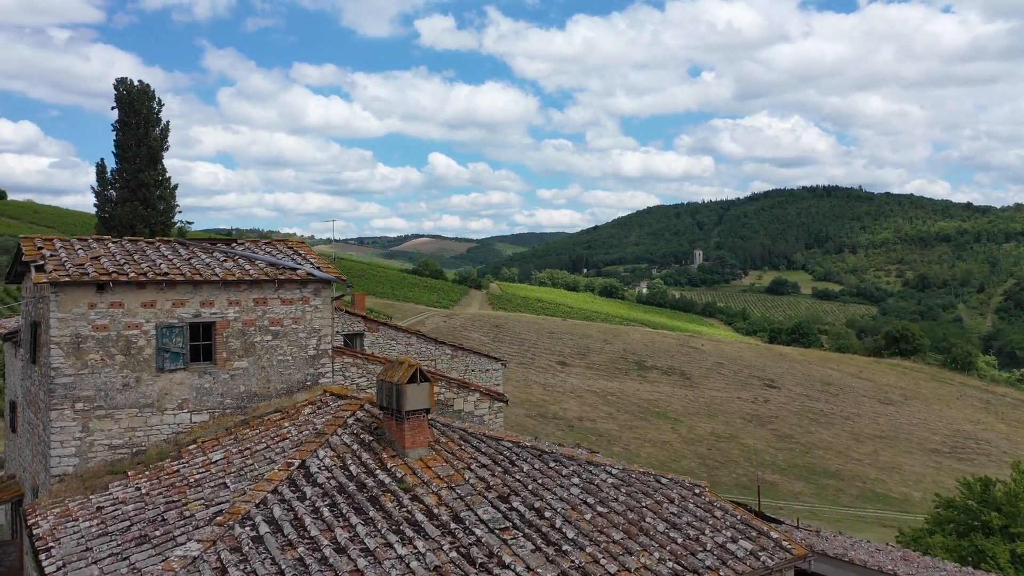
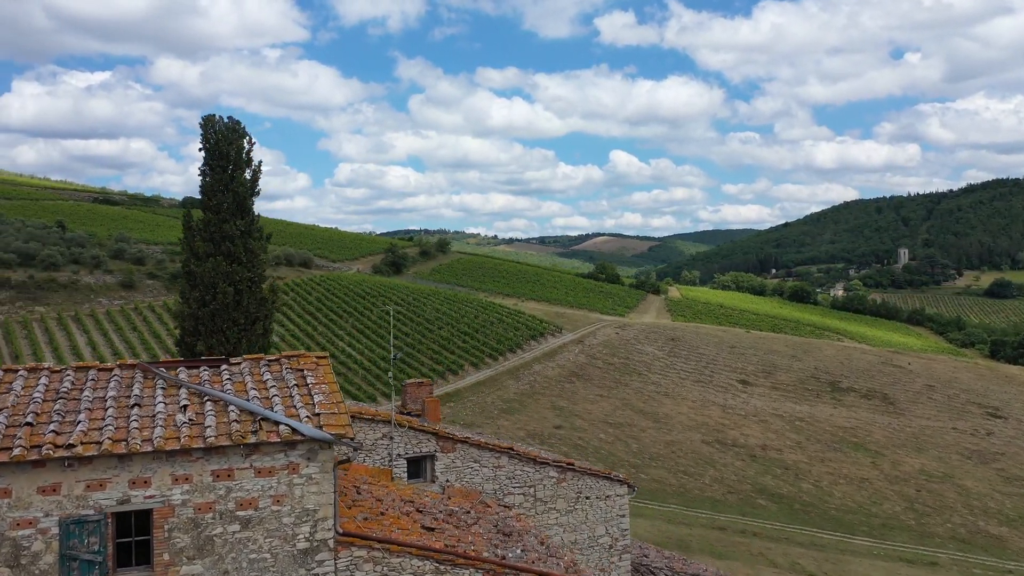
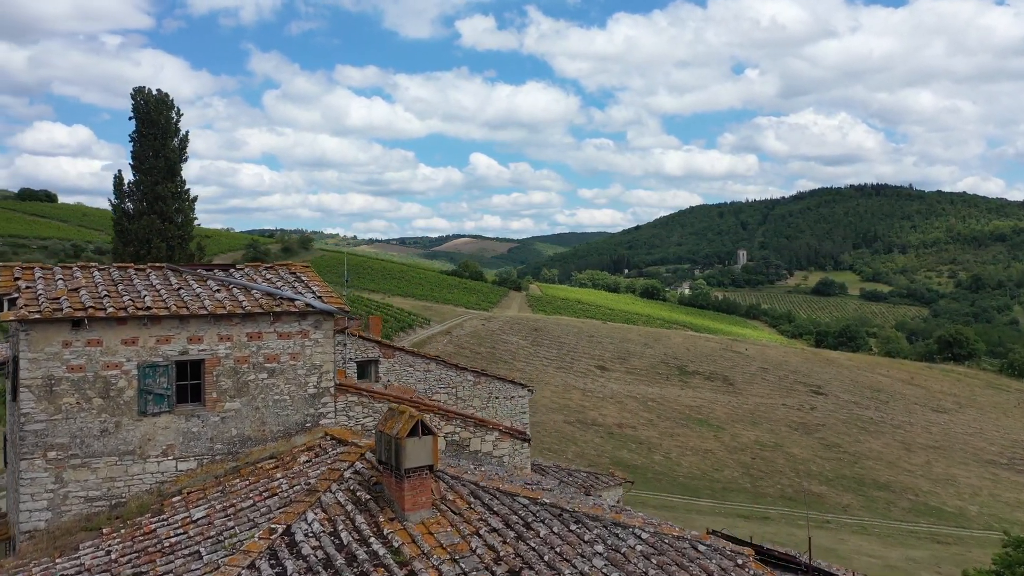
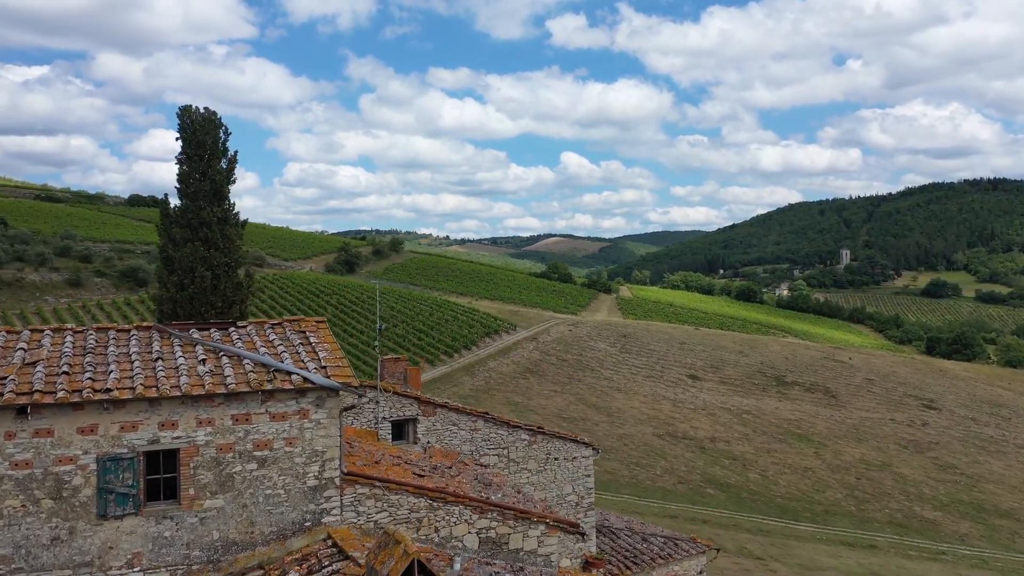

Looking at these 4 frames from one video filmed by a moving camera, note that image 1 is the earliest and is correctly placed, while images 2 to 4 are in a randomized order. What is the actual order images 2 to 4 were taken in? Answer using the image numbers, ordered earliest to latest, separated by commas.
3, 4, 2
